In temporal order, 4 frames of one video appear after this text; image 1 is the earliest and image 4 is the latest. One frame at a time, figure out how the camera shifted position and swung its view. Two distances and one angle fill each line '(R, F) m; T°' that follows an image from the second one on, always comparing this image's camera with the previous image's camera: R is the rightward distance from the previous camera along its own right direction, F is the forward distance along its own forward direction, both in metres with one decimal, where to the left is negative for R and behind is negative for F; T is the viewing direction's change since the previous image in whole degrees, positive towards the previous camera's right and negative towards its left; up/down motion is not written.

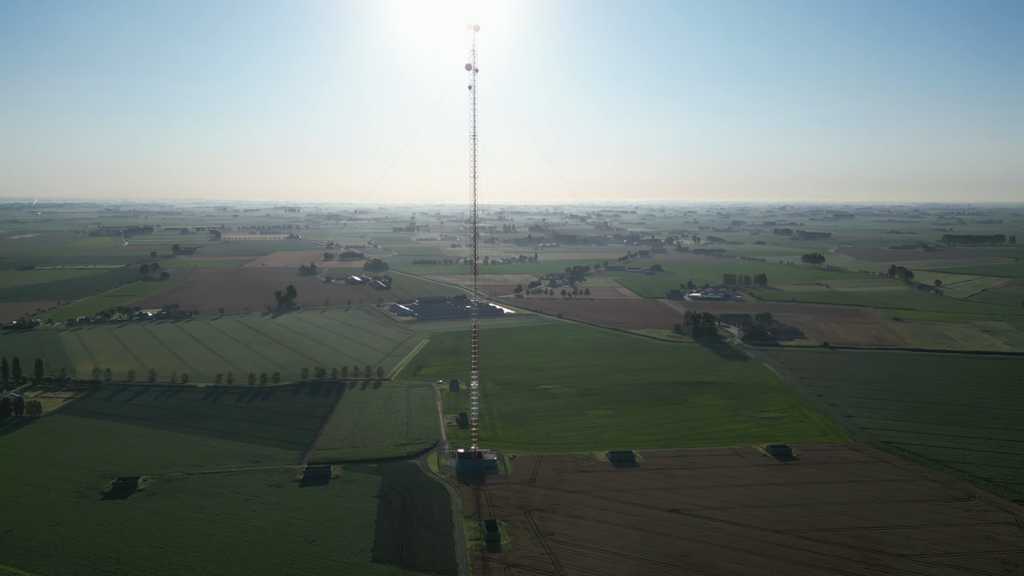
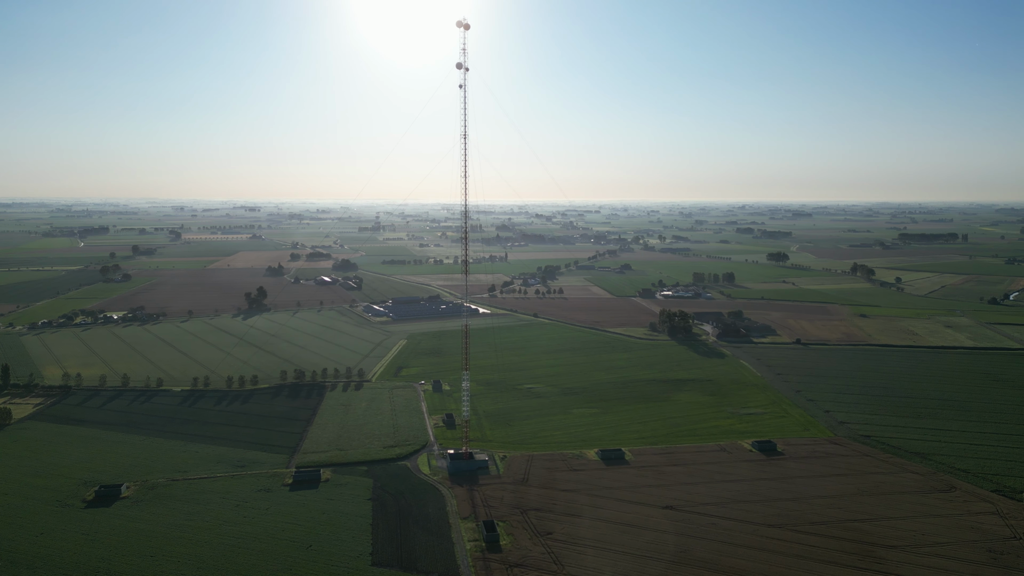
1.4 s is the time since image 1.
(-0.7, +0.1) m; +3°
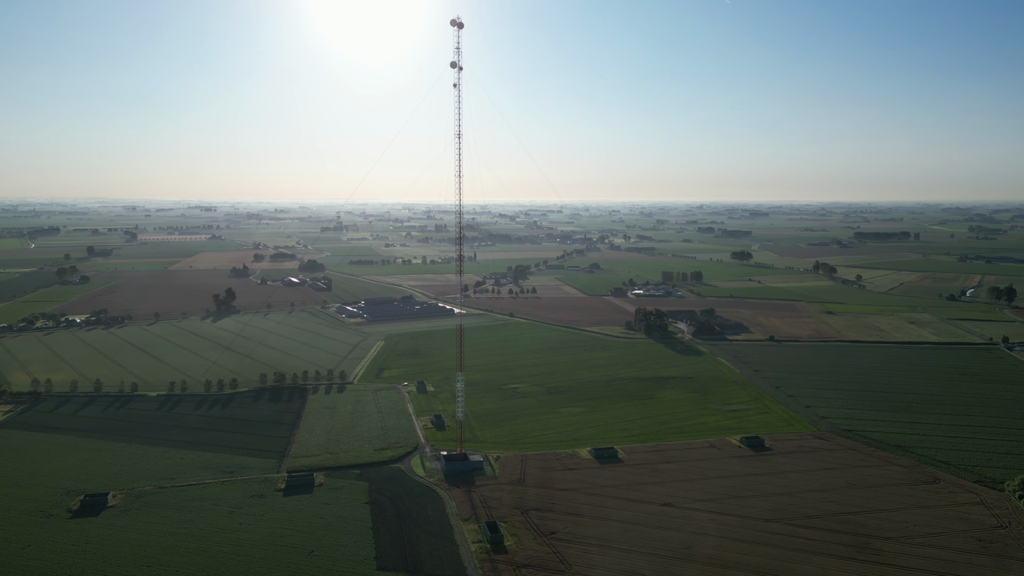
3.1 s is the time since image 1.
(-0.9, +0.1) m; +3°
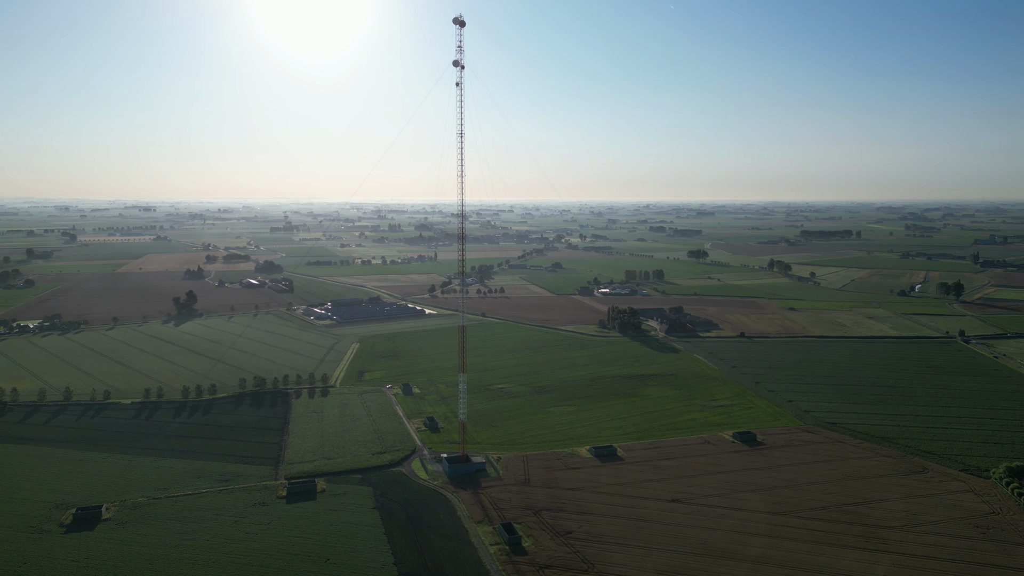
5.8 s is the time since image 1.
(-1.4, +0.1) m; +4°
